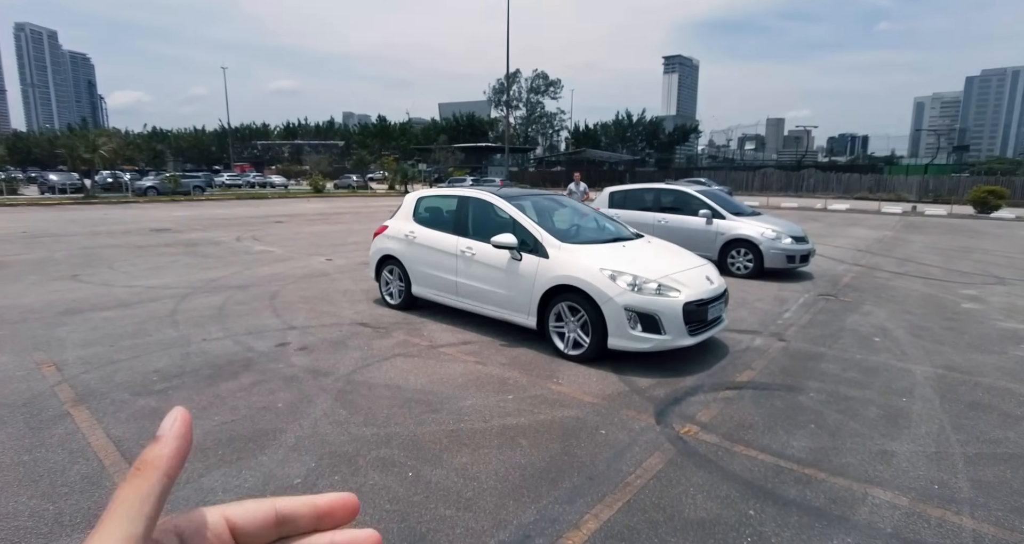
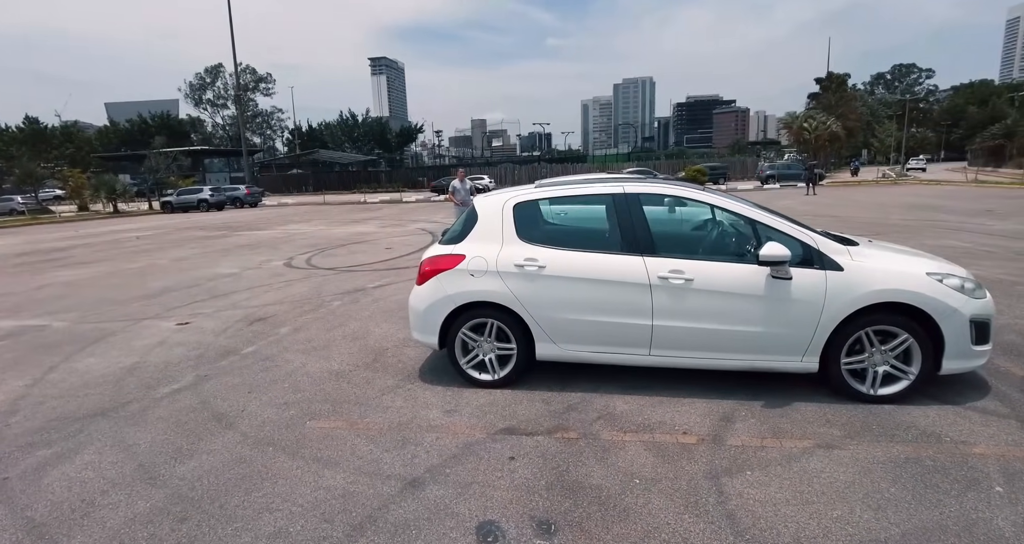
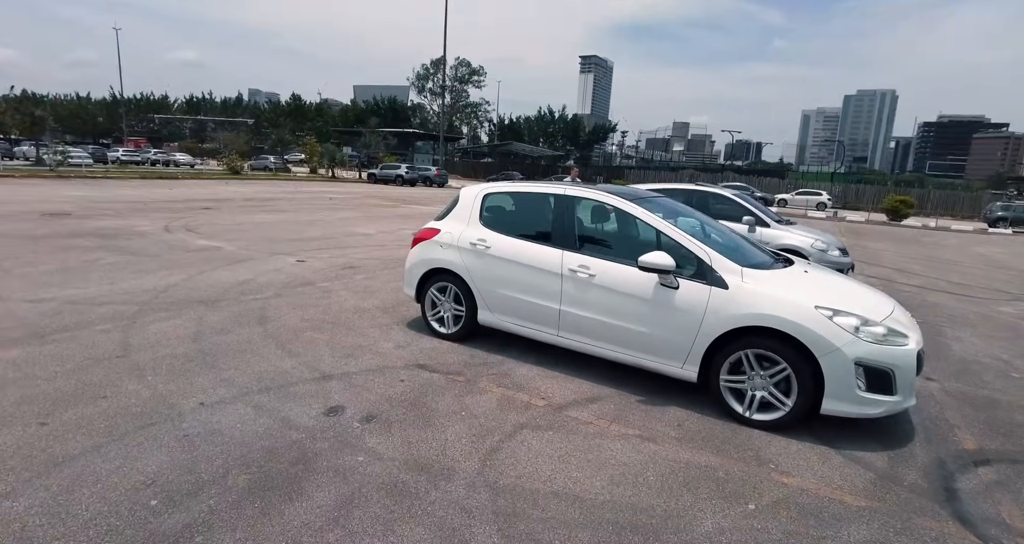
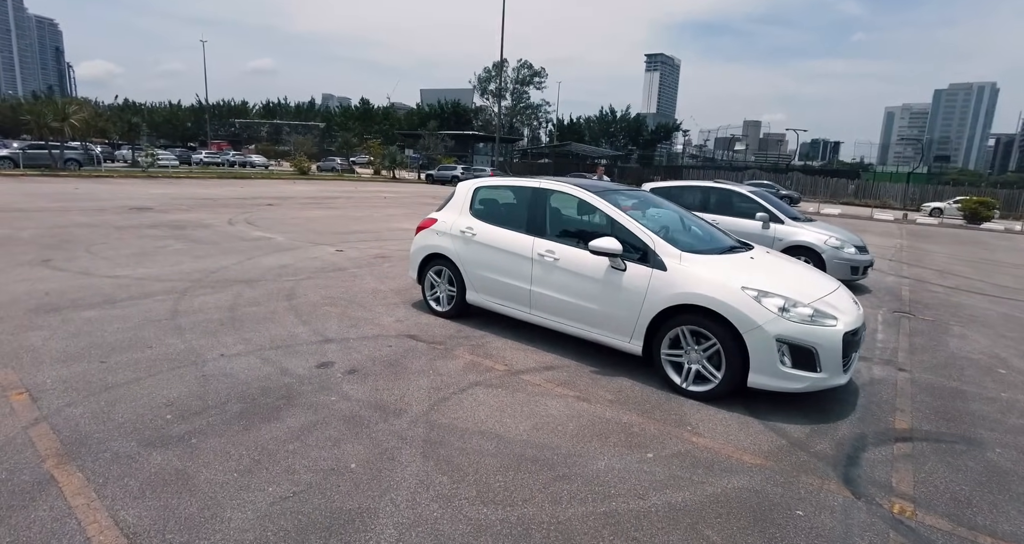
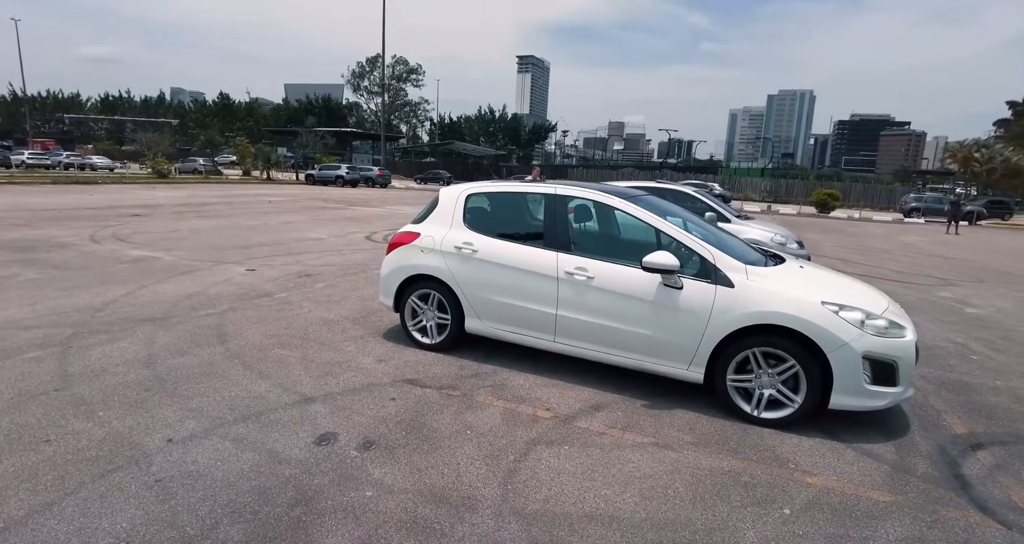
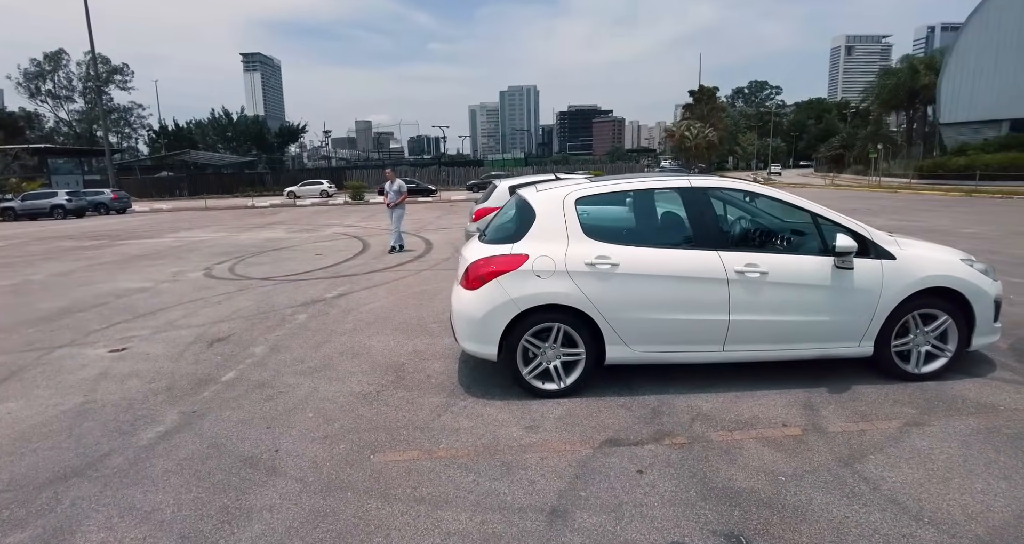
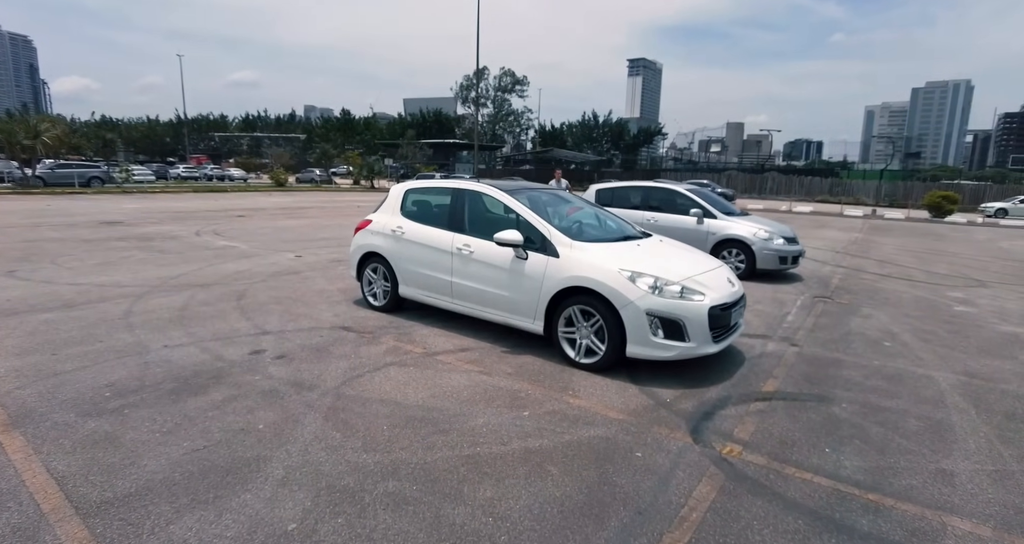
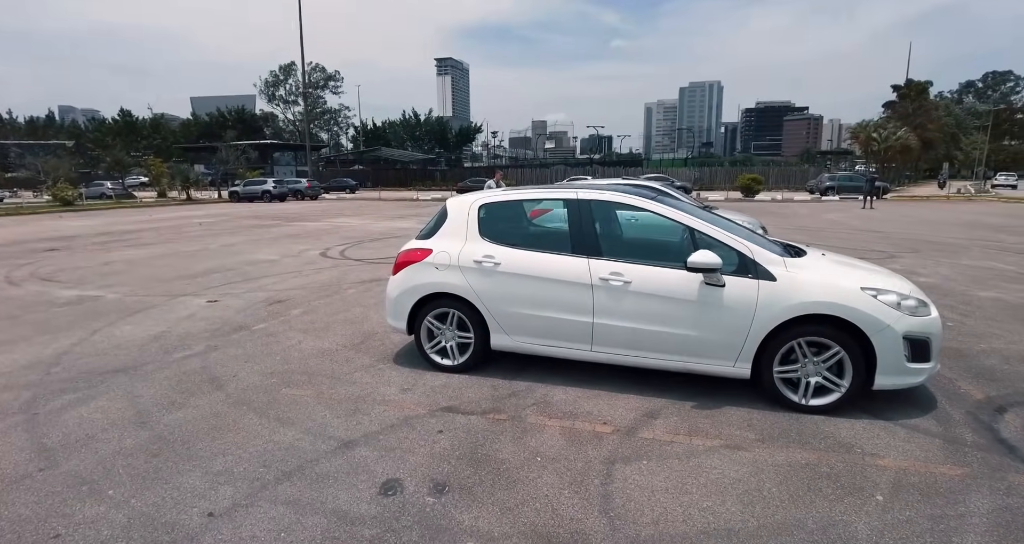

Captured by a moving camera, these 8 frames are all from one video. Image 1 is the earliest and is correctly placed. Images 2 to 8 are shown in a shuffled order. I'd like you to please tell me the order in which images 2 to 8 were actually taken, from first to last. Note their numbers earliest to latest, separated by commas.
7, 4, 3, 5, 8, 2, 6
